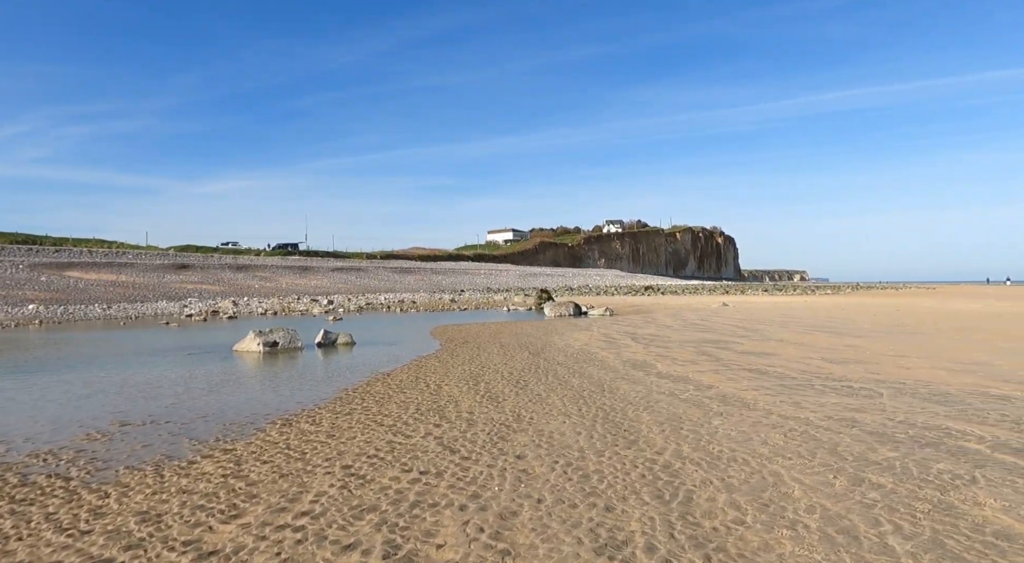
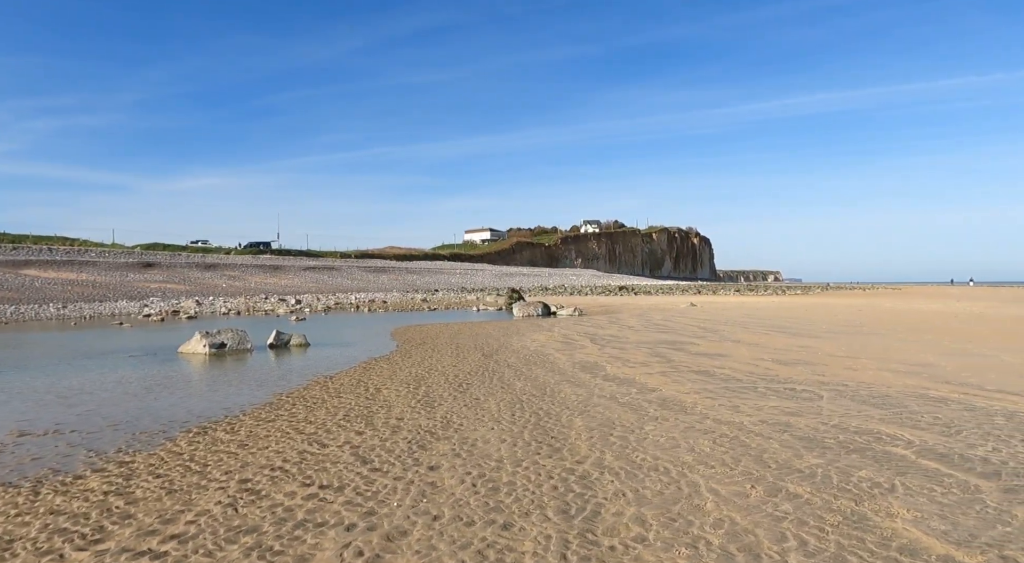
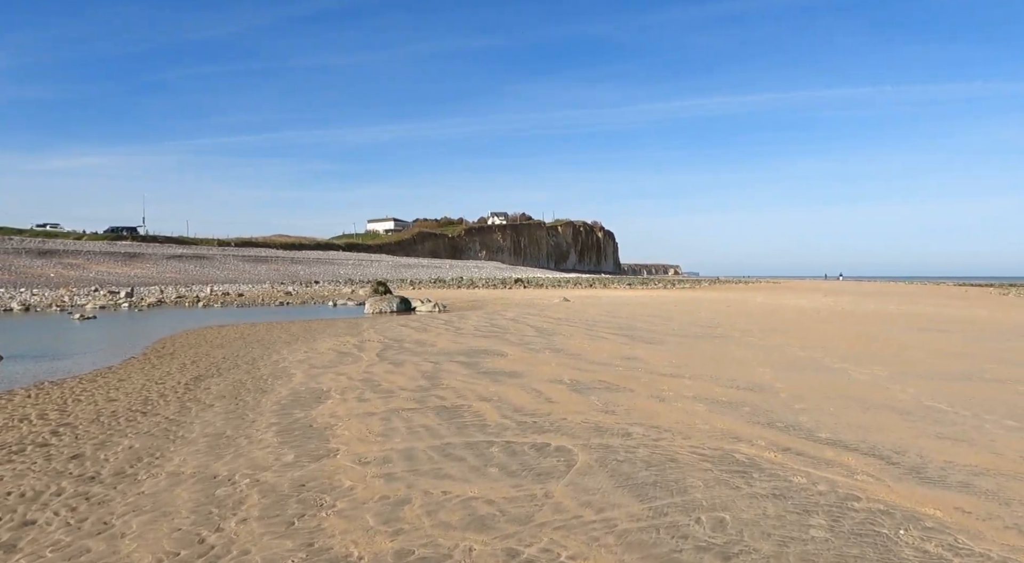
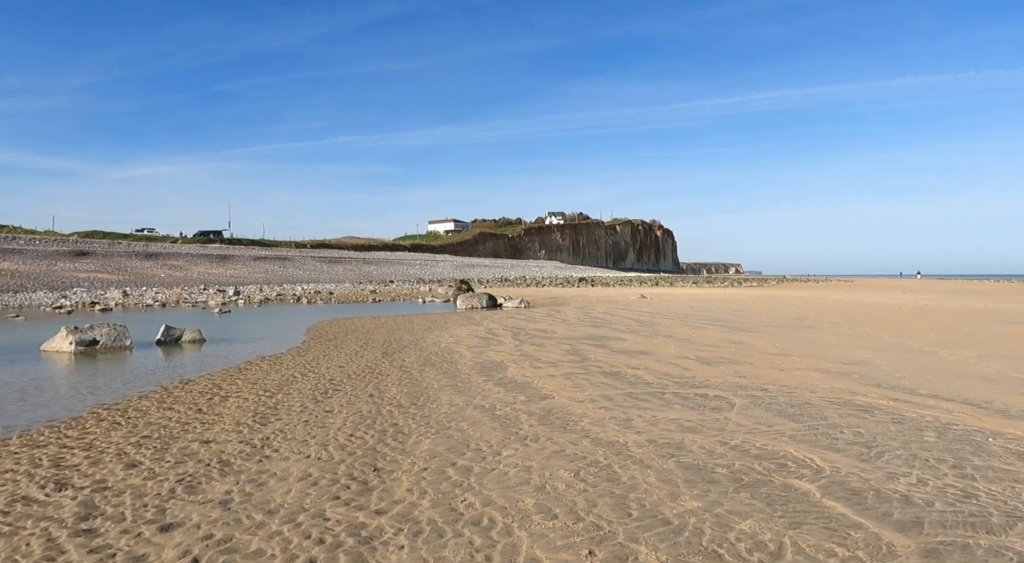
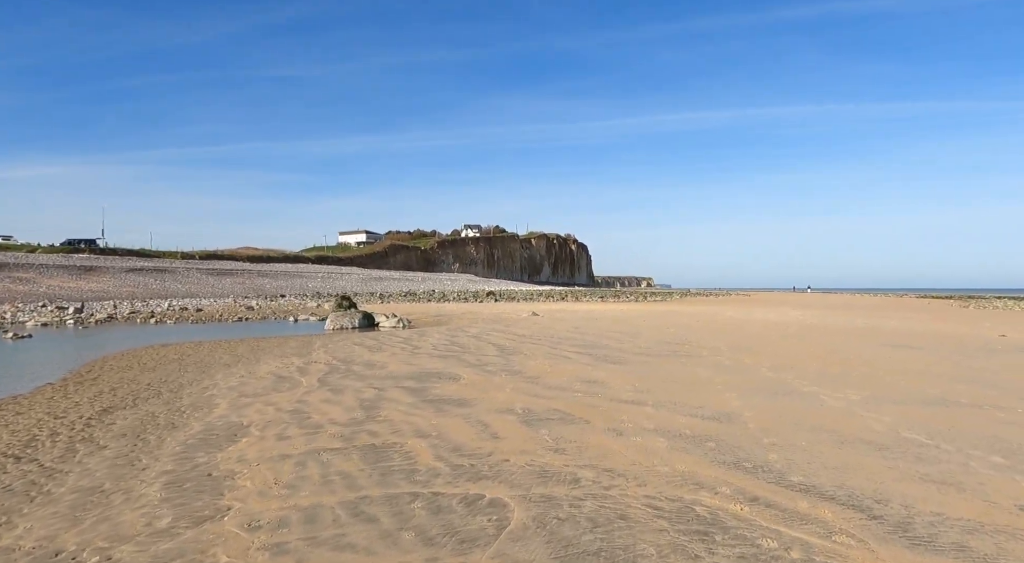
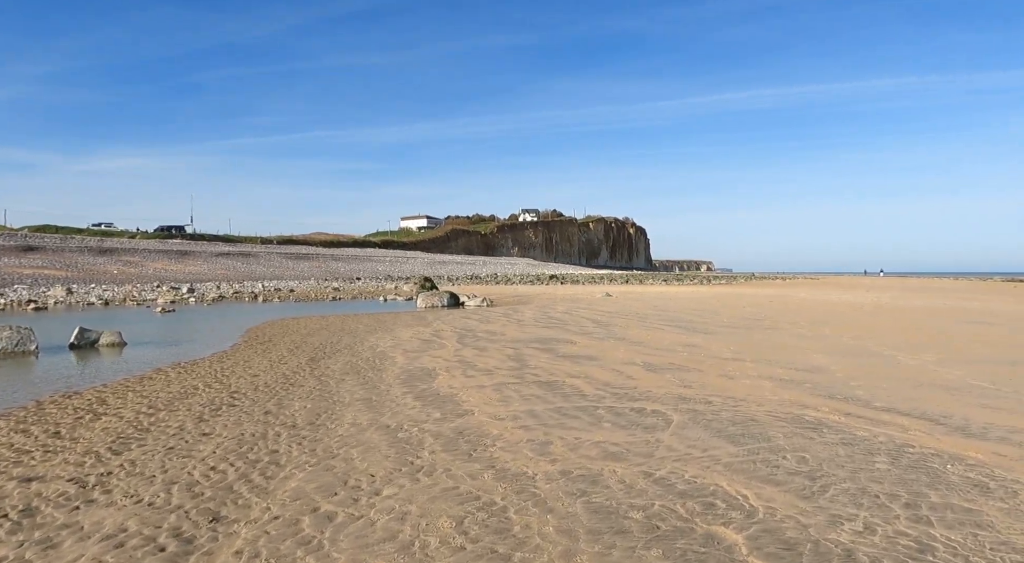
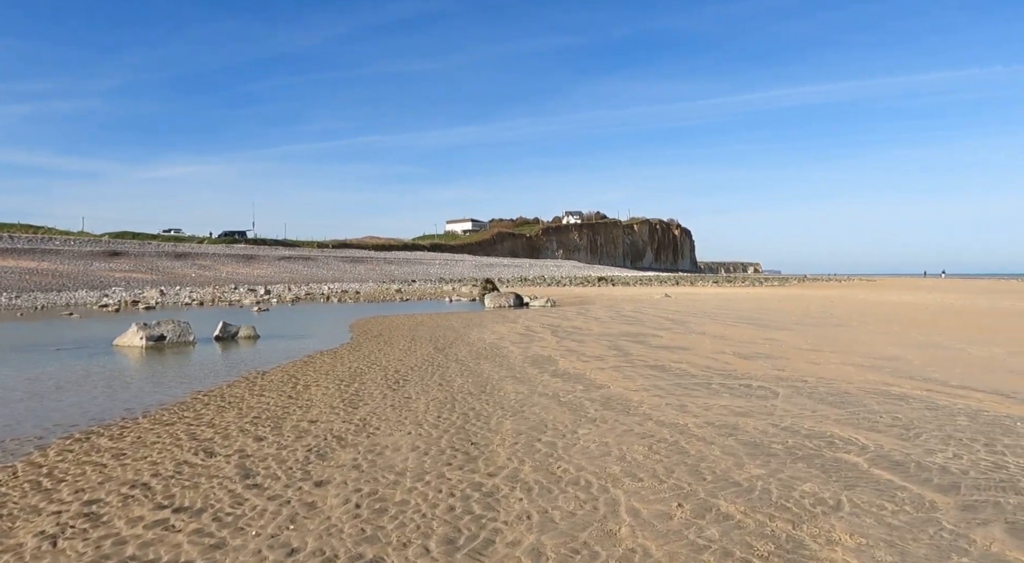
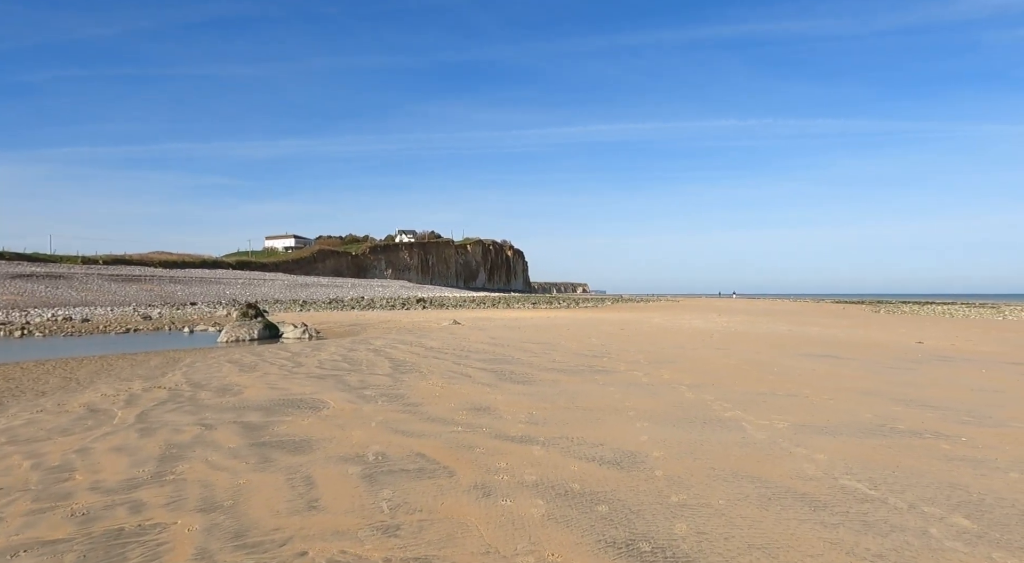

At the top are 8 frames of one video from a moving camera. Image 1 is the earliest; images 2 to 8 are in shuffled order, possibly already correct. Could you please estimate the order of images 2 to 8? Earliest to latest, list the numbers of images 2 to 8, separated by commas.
2, 7, 4, 6, 3, 5, 8
